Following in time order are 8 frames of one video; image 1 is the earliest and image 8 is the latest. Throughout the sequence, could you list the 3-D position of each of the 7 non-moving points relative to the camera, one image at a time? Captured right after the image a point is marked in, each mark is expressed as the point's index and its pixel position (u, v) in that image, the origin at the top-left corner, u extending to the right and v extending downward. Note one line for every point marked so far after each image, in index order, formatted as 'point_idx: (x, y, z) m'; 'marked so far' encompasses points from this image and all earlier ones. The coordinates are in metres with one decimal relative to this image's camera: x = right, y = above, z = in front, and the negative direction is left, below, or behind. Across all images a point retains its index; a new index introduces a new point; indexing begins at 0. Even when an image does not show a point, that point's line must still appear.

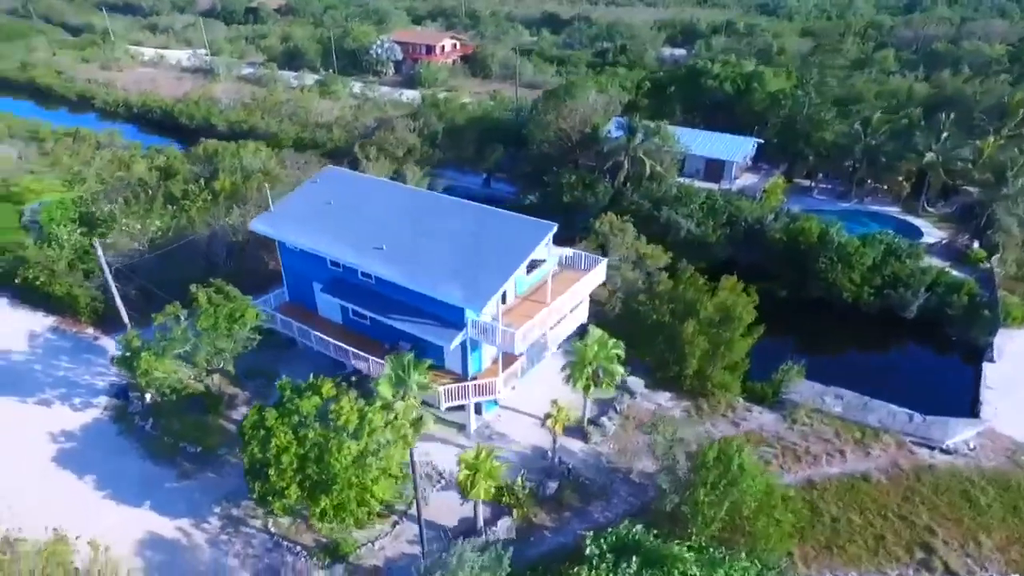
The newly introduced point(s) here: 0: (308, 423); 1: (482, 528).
0: (-6.2, -3.9, +17.9) m
1: (-1.1, -7.8, +19.5) m
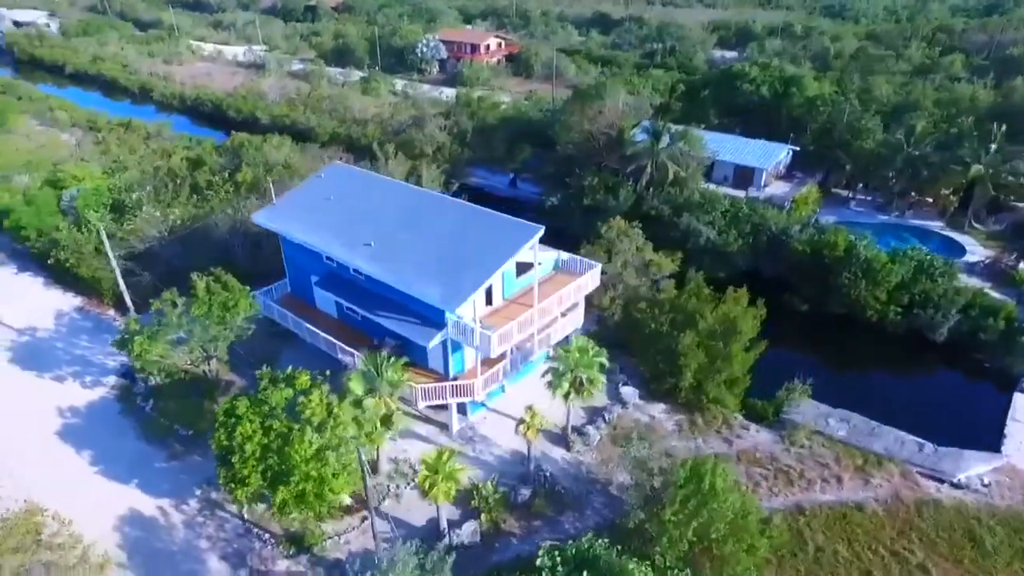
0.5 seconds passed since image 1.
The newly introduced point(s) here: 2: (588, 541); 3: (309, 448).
0: (-7.2, -3.7, +18.2) m
1: (-2.2, -7.8, +19.4) m
2: (+2.3, -7.4, +17.8) m
3: (-6.1, -4.6, +17.6) m
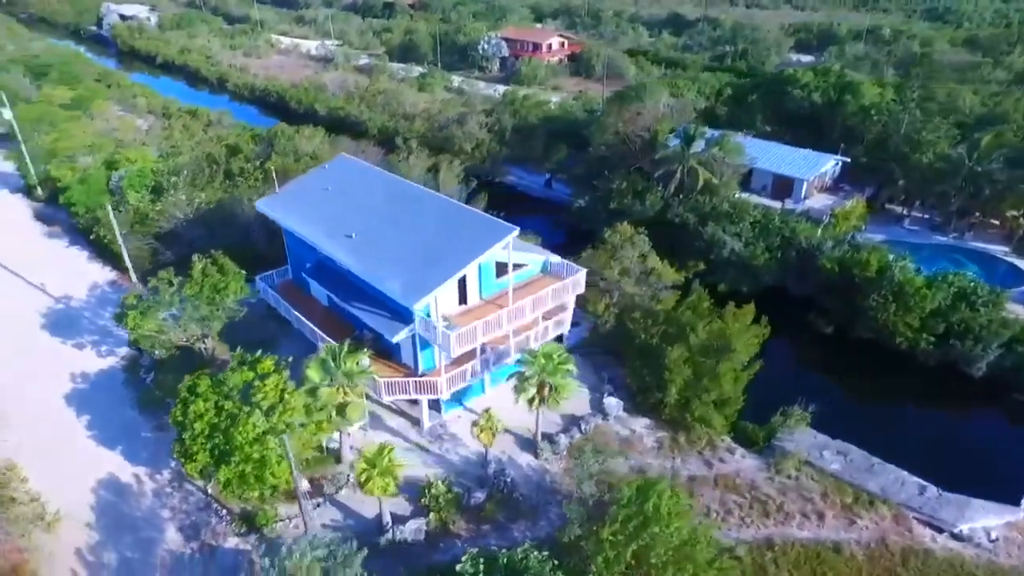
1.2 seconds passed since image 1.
0: (-8.9, -3.3, +18.7) m
1: (-4.0, -7.7, +19.4) m
2: (+0.4, -7.5, +17.3) m
3: (-7.8, -4.2, +18.0) m
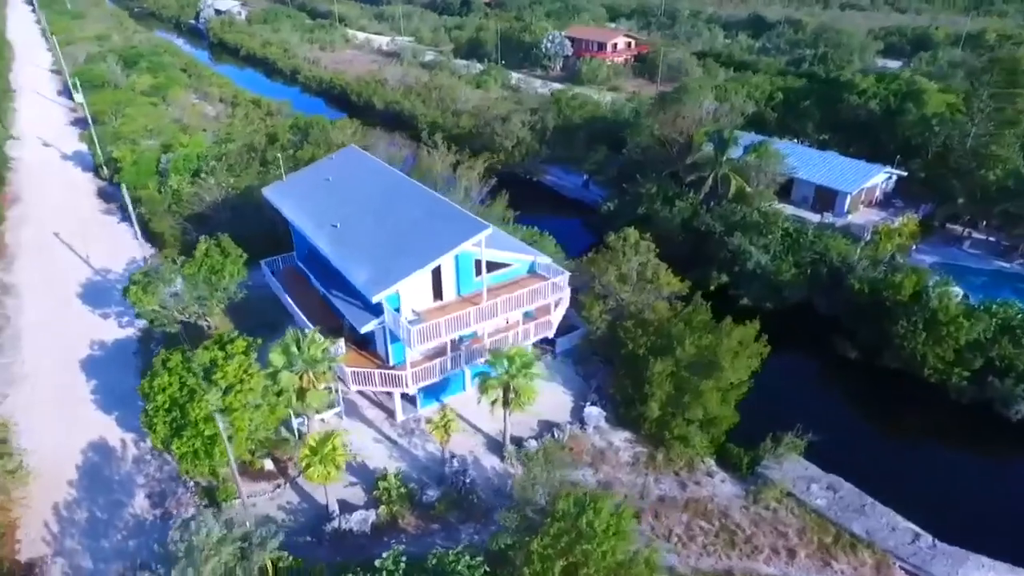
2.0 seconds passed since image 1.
0: (-10.3, -2.6, +19.5) m
1: (-5.7, -7.3, +19.6) m
2: (-1.6, -7.5, +17.0) m
3: (-9.5, -3.6, +18.6) m
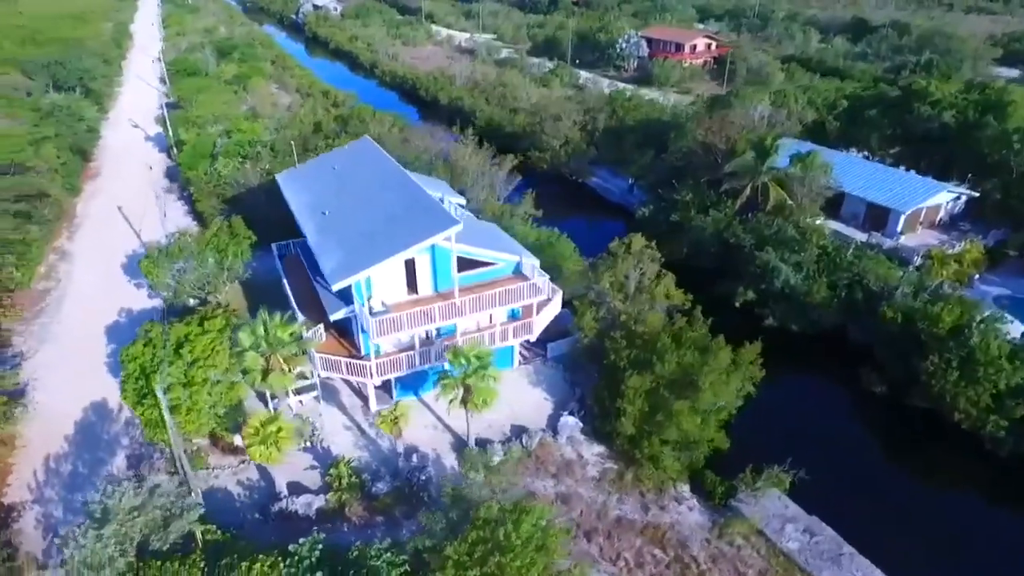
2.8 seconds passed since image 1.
0: (-11.8, -1.8, +20.5) m
1: (-7.5, -6.9, +20.1) m
2: (-3.9, -7.3, +16.9) m
3: (-11.1, -2.9, +19.6) m
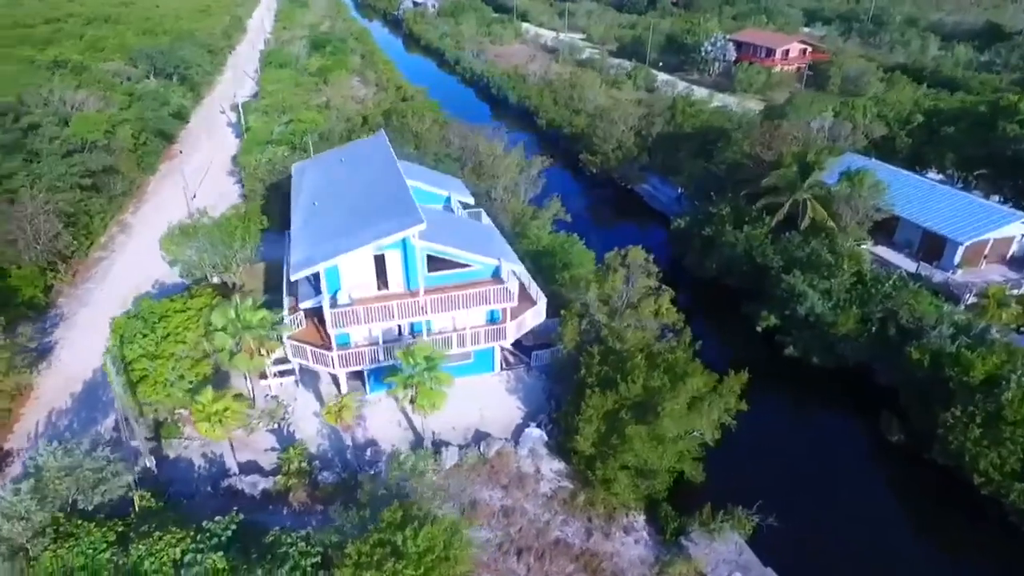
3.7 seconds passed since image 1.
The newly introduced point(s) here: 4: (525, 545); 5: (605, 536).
0: (-13.2, -1.0, +21.9) m
1: (-9.5, -6.4, +20.9) m
2: (-6.4, -7.1, +17.2) m
3: (-12.8, -2.1, +20.9) m
4: (+0.4, -8.2, +19.4) m
5: (+3.1, -8.2, +19.9) m
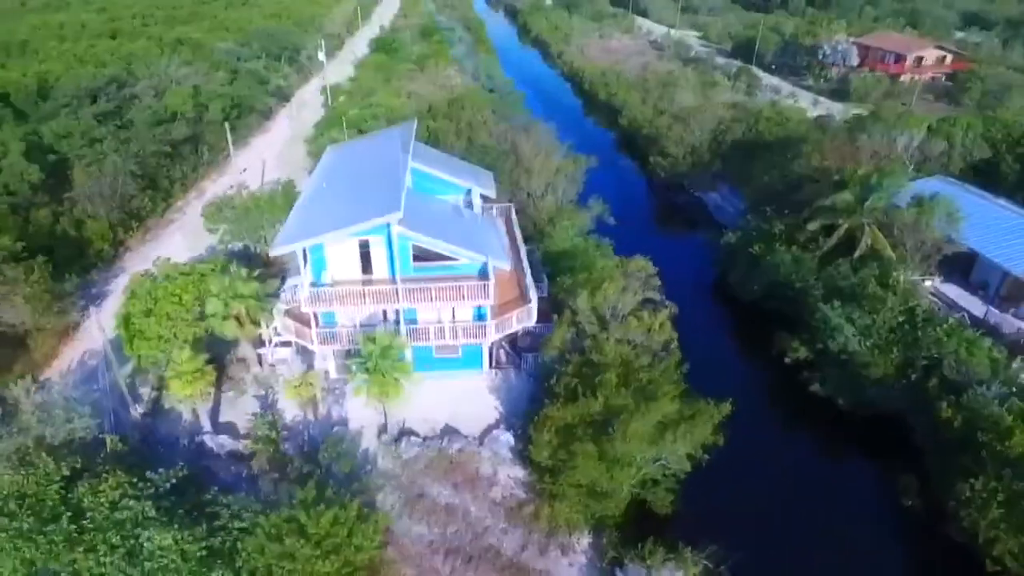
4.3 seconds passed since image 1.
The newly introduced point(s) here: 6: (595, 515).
0: (-13.9, -0.4, +23.1) m
1: (-10.7, -5.9, +21.7) m
2: (-8.0, -6.8, +17.7) m
3: (-13.7, -1.5, +22.0) m
4: (-1.1, -8.4, +19.1) m
5: (+1.6, -8.5, +19.3) m
6: (+3.1, -7.5, +20.0) m
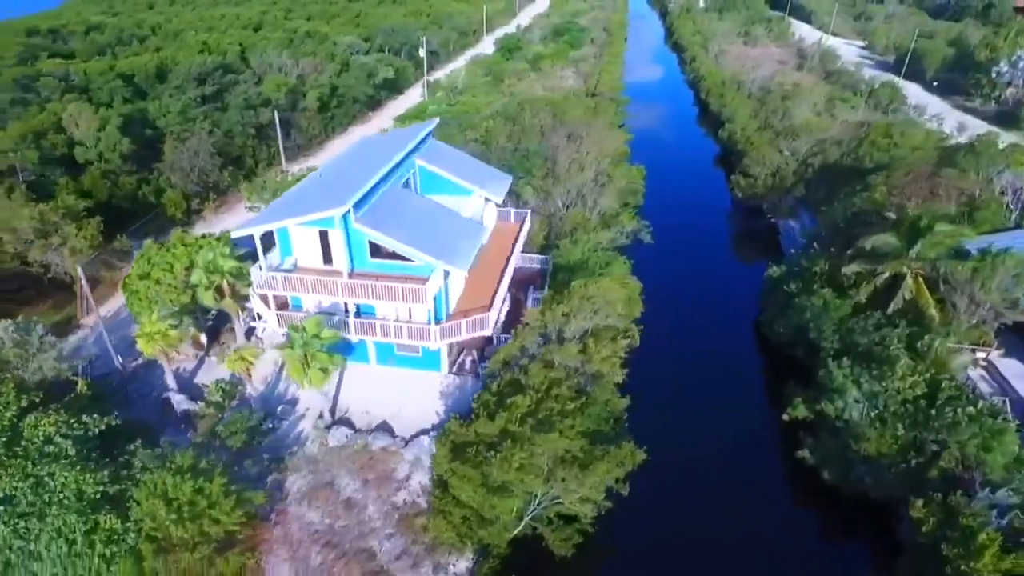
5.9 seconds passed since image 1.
0: (-15.6, +1.1, +25.9) m
1: (-13.5, -4.8, +23.9) m
2: (-11.9, -6.0, +19.5) m
3: (-15.7, 0.0, +24.8) m
4: (-5.1, -8.4, +19.2) m
5: (-2.5, -8.9, +18.8) m
6: (-0.7, -8.1, +19.2) m
